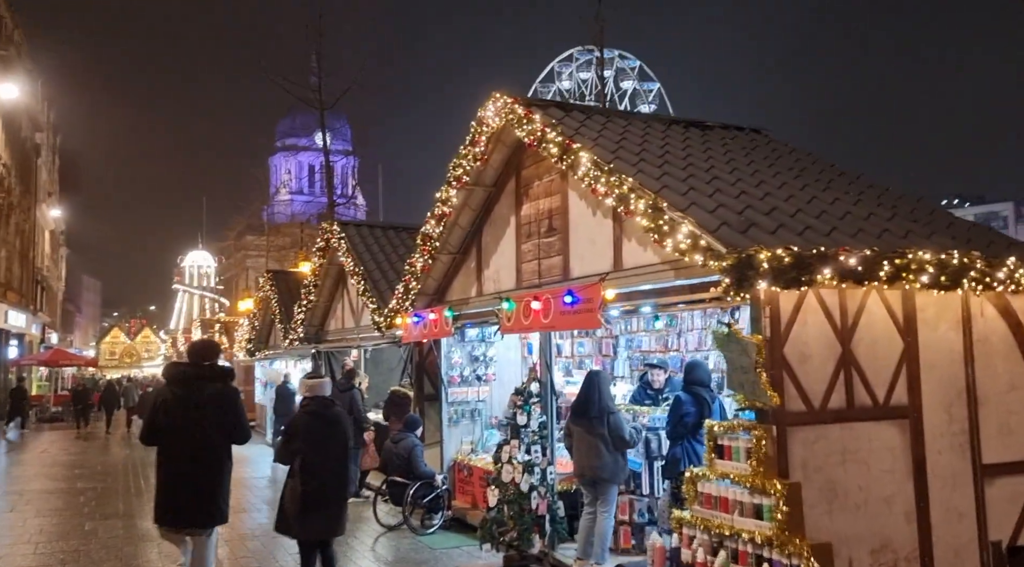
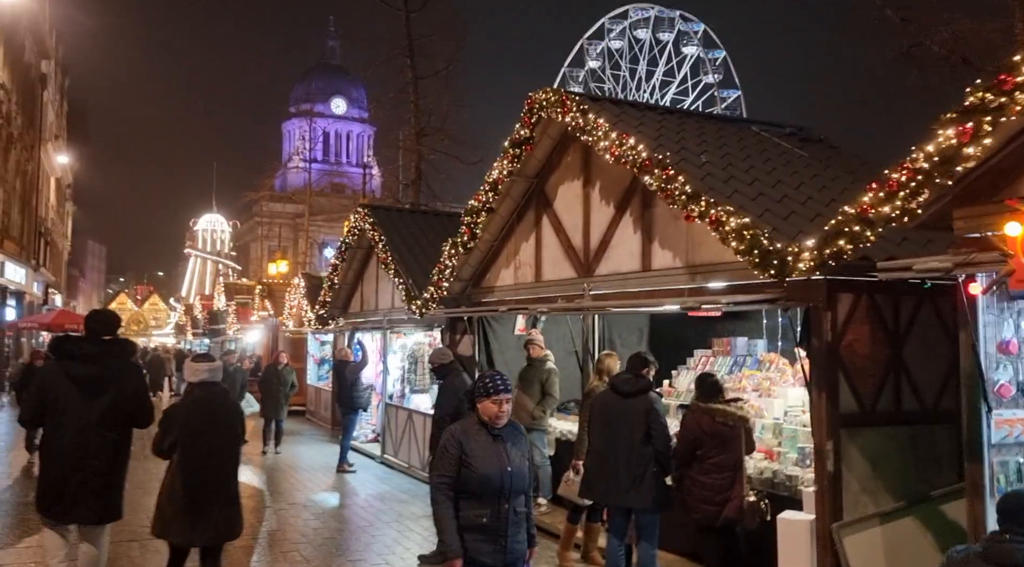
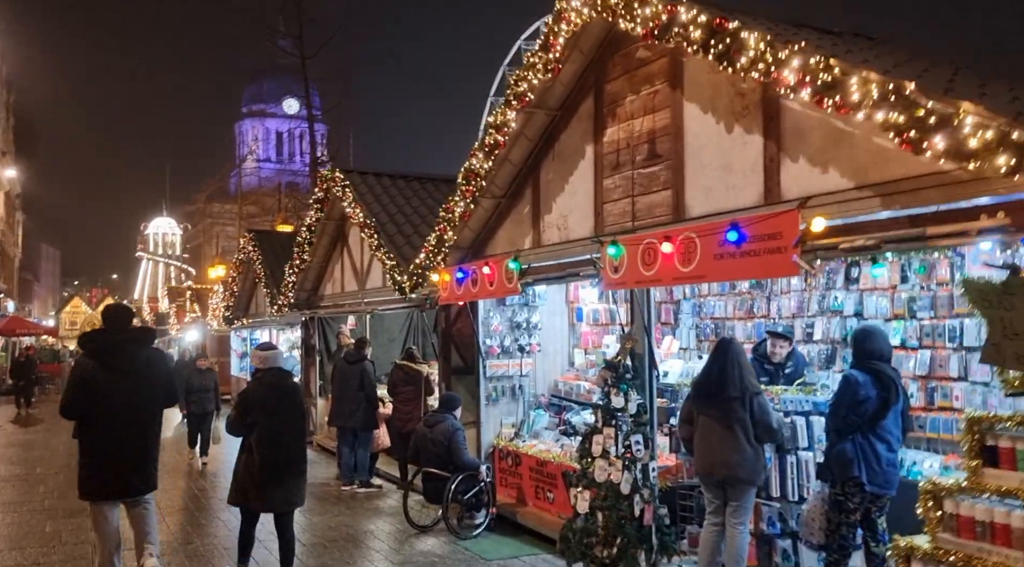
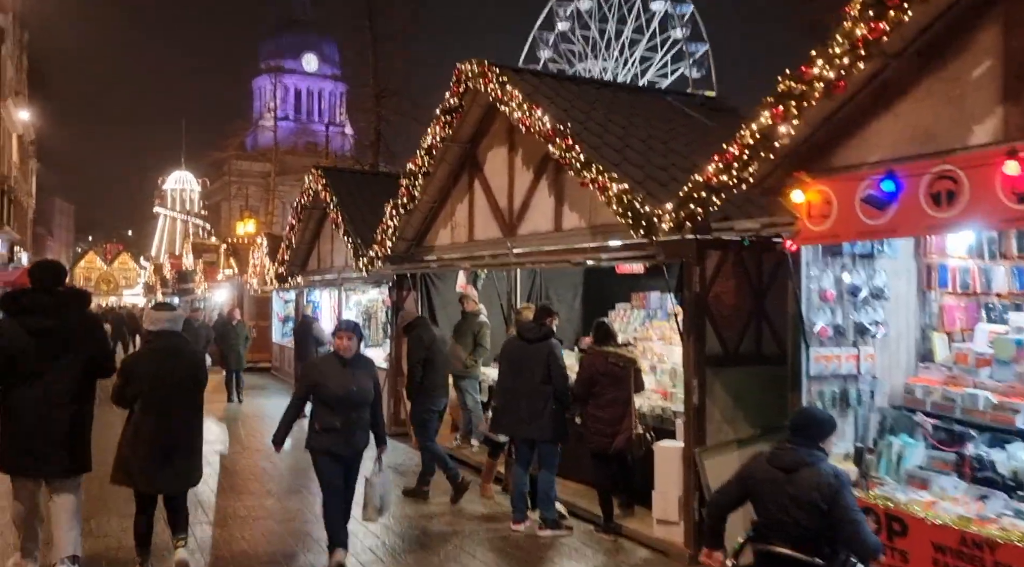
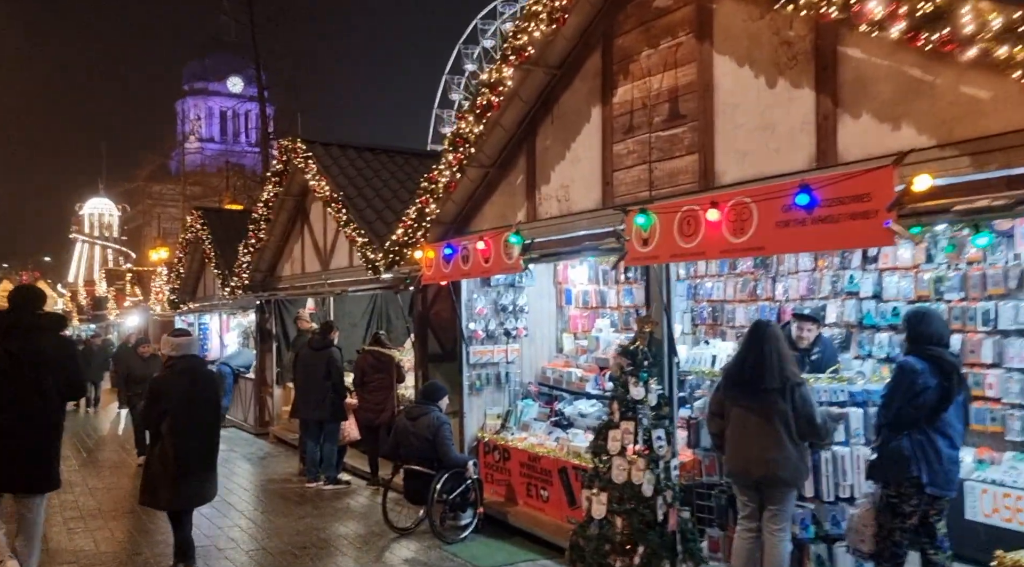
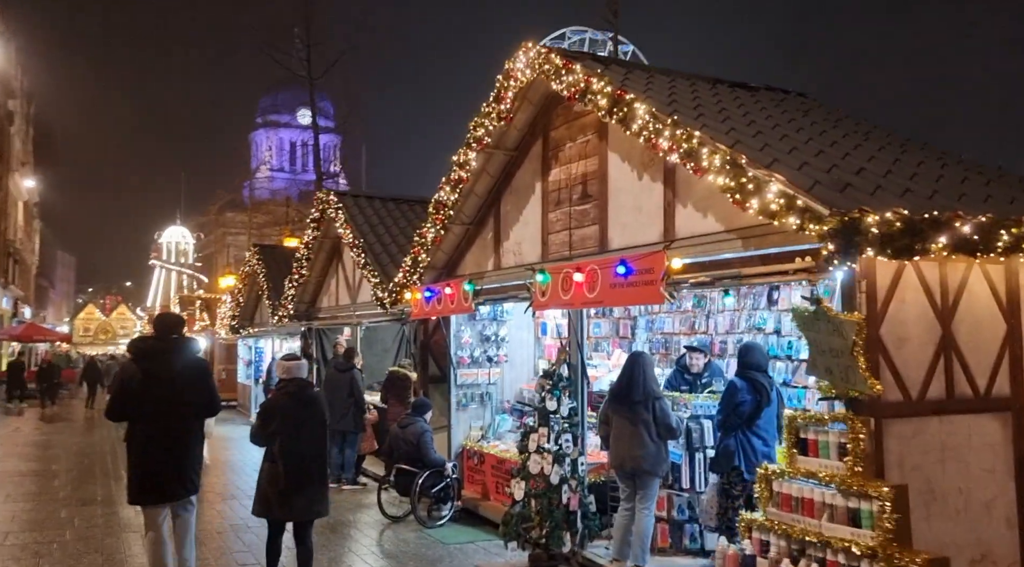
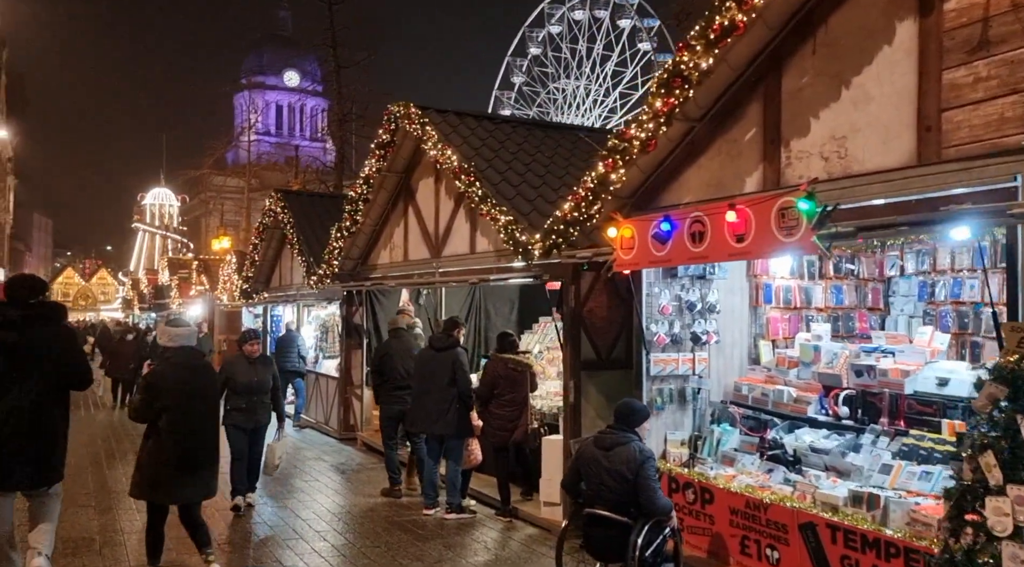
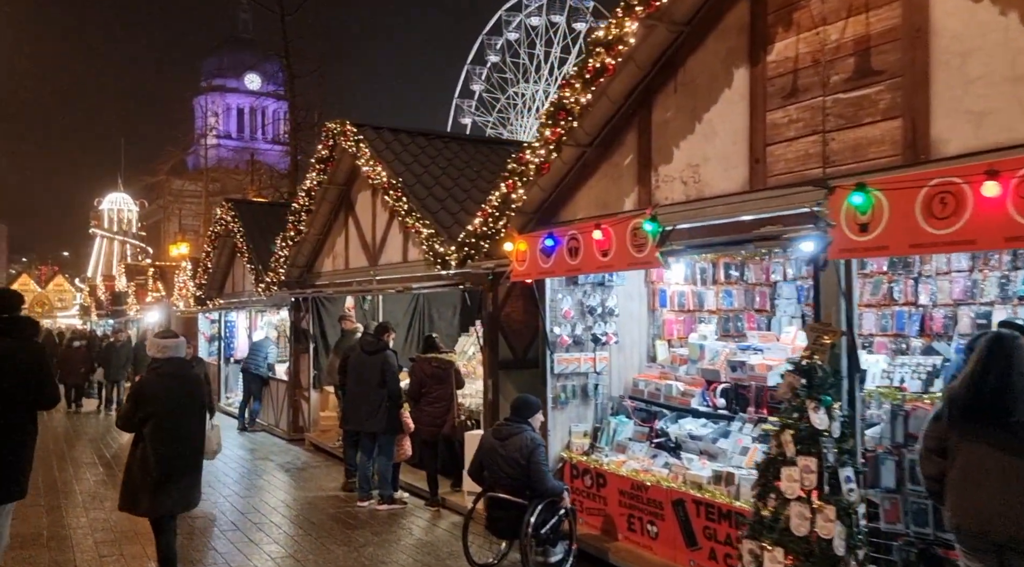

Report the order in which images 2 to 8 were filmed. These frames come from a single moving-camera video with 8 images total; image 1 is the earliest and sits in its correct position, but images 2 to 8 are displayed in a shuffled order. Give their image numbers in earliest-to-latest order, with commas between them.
6, 3, 5, 8, 7, 4, 2
